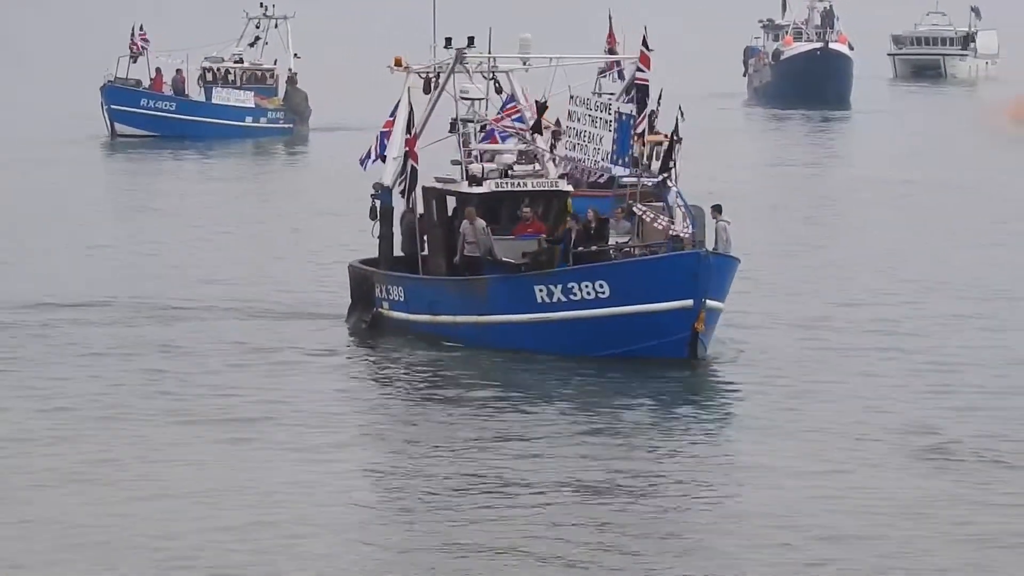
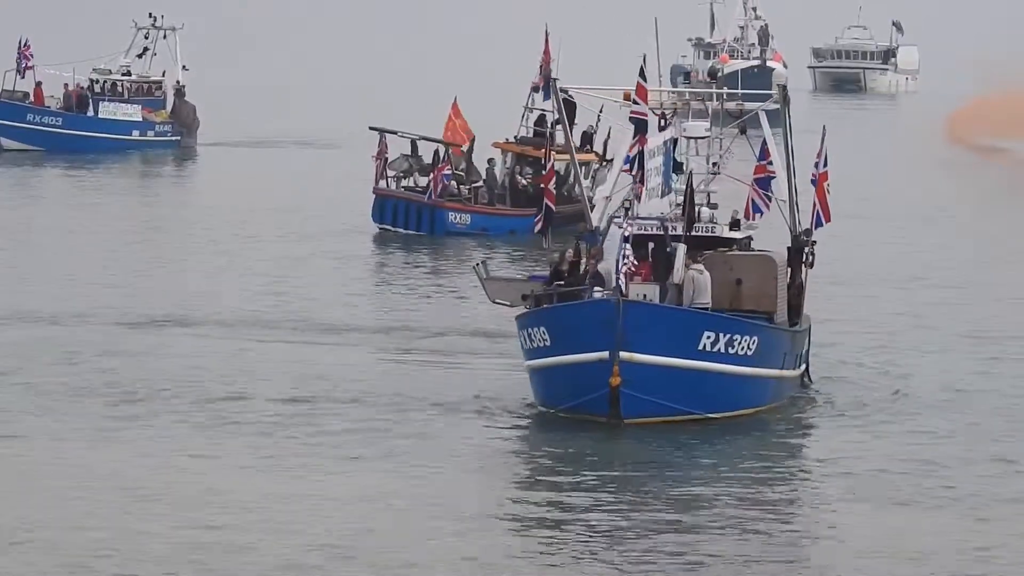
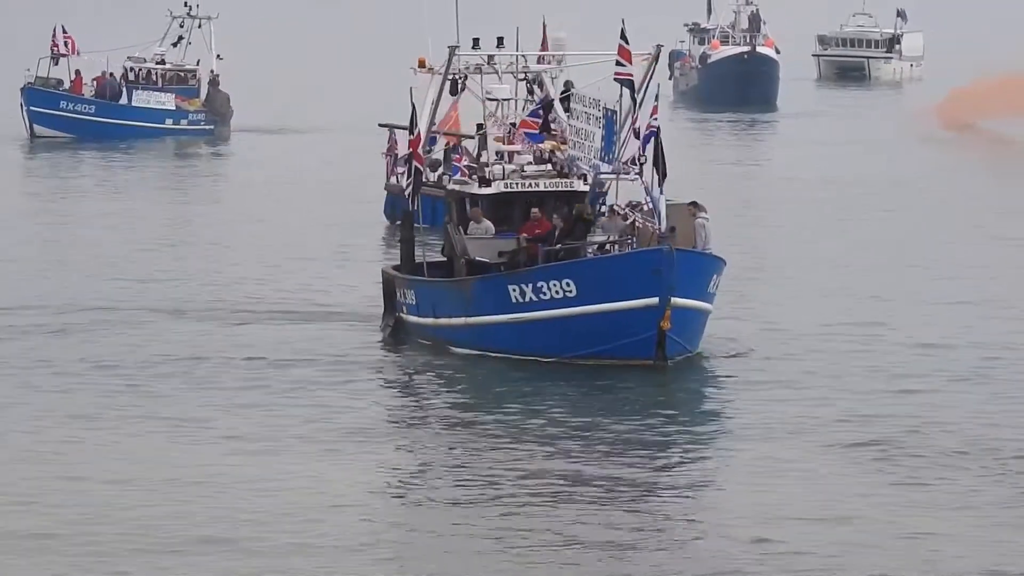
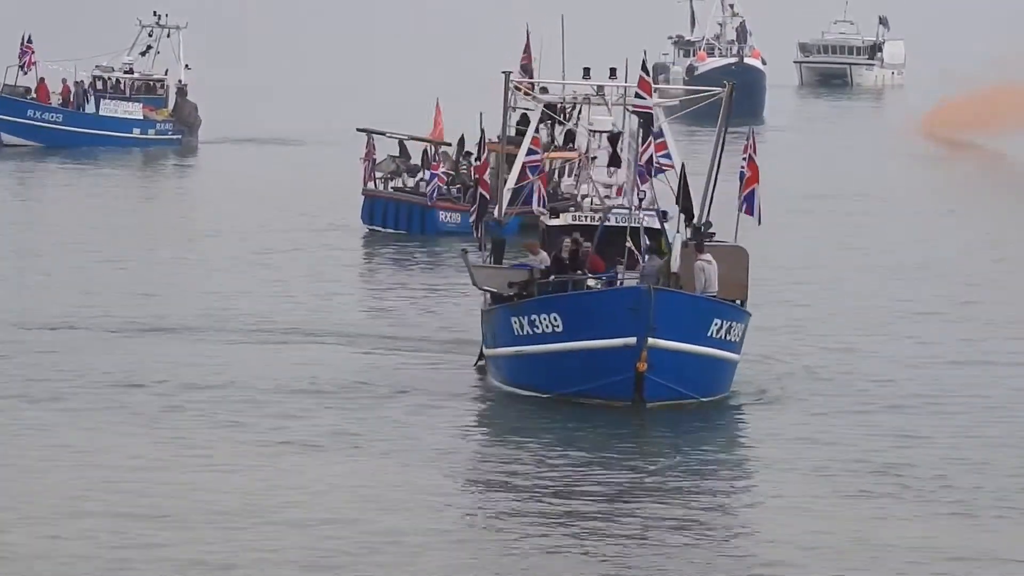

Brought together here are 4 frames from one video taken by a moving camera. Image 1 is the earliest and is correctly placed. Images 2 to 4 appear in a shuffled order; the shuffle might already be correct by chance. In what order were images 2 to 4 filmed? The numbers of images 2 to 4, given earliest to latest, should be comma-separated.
3, 4, 2
